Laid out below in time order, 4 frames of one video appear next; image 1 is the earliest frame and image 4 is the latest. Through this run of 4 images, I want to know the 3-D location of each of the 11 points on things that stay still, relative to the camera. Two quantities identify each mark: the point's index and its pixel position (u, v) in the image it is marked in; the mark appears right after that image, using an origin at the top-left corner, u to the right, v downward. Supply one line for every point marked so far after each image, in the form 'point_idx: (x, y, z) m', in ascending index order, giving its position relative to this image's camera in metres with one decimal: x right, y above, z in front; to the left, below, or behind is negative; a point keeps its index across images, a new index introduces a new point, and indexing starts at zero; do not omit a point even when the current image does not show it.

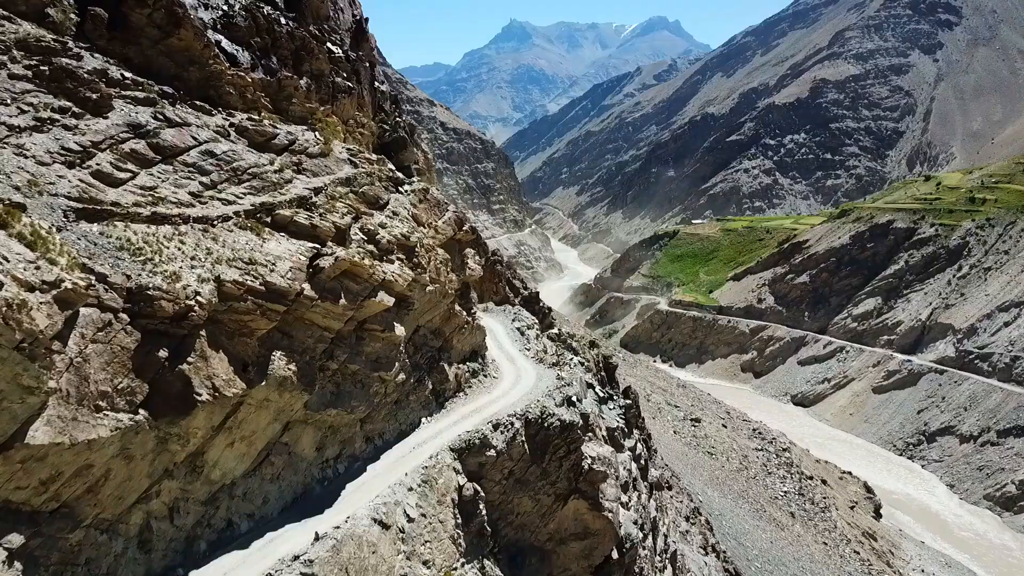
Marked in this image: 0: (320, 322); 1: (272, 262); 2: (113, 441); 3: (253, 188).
0: (-4.5, -0.8, +18.9) m
1: (-5.1, +0.5, +17.0) m
2: (-6.4, -2.5, +12.9) m
3: (-6.2, +2.4, +19.1) m
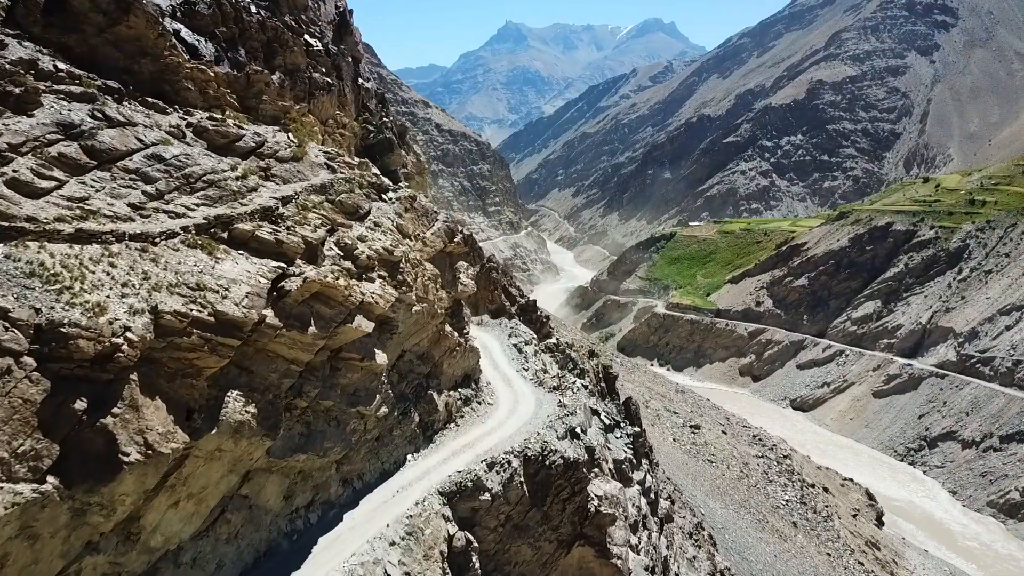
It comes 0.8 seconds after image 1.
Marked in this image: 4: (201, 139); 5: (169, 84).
0: (-4.6, -1.3, +16.2) m
1: (-5.1, 0.0, +14.4) m
2: (-6.5, -3.0, +10.3) m
3: (-6.2, +1.8, +16.5) m
4: (-7.1, +3.4, +18.5) m
5: (-8.3, +4.9, +19.4) m
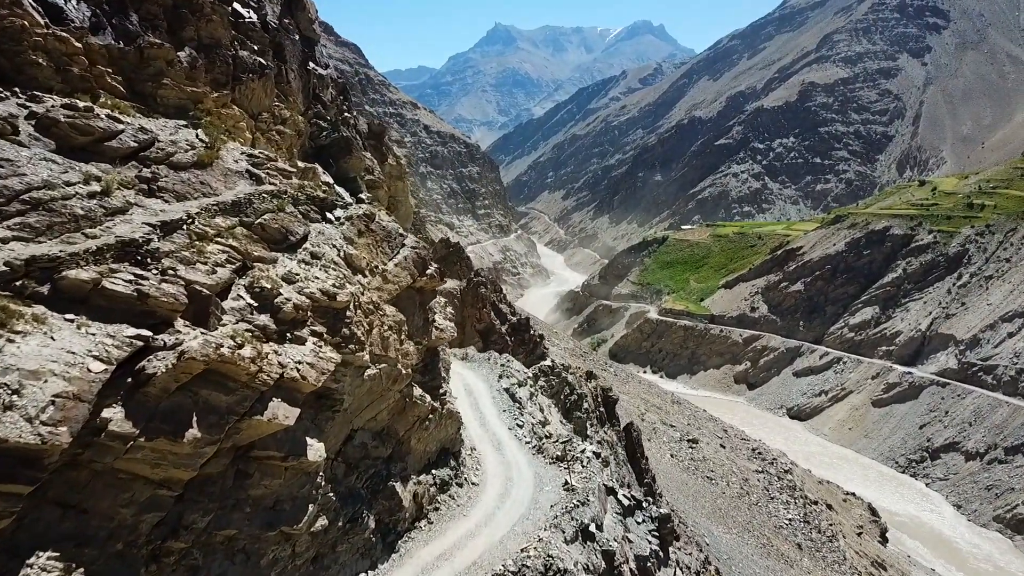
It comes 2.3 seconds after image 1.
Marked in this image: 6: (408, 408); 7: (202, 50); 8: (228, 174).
0: (-4.7, -2.4, +10.3) m
1: (-5.2, -1.0, +8.5) m
2: (-6.5, -4.0, +4.3) m
3: (-6.3, +0.8, +10.6) m
4: (-7.3, +2.4, +12.6) m
5: (-8.4, +3.9, +13.5) m
6: (-2.2, -2.5, +17.4) m
7: (-6.9, +5.3, +18.0) m
8: (-5.4, +2.2, +15.3) m
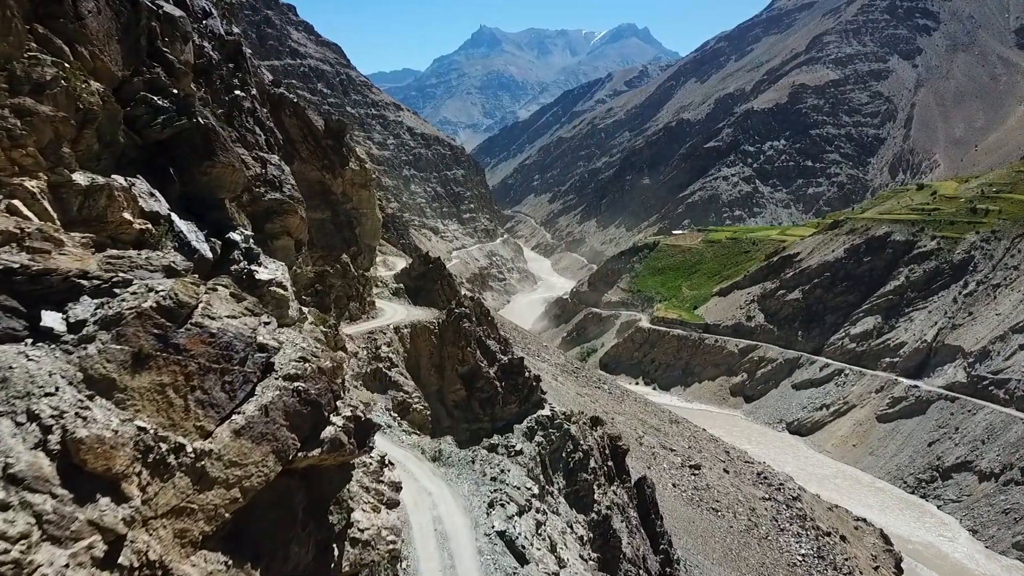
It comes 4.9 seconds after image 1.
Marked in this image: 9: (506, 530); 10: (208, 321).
0: (-4.4, -4.1, +0.1) m
1: (-4.9, -2.7, -1.7) m
2: (-6.1, -5.7, -5.9) m
3: (-6.1, -0.9, +0.4) m
4: (-7.1, +0.6, +2.3) m
5: (-8.2, +2.1, +3.2) m
6: (-2.1, -4.2, +7.3) m
7: (-6.8, +3.6, +7.8) m
8: (-5.3, +0.4, +5.2) m
9: (-0.1, -5.2, +17.4) m
10: (-2.7, -0.4, +8.3) m
